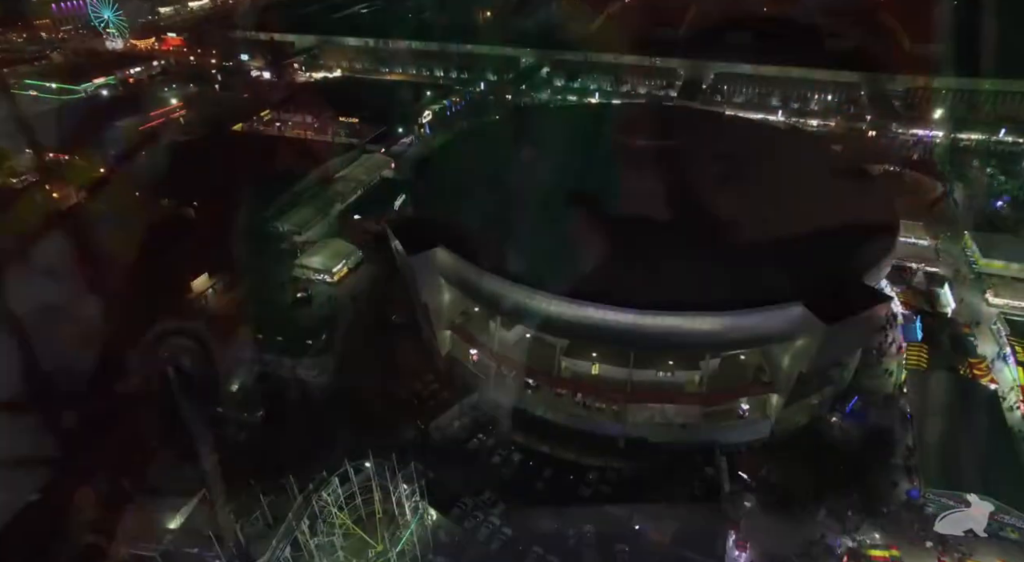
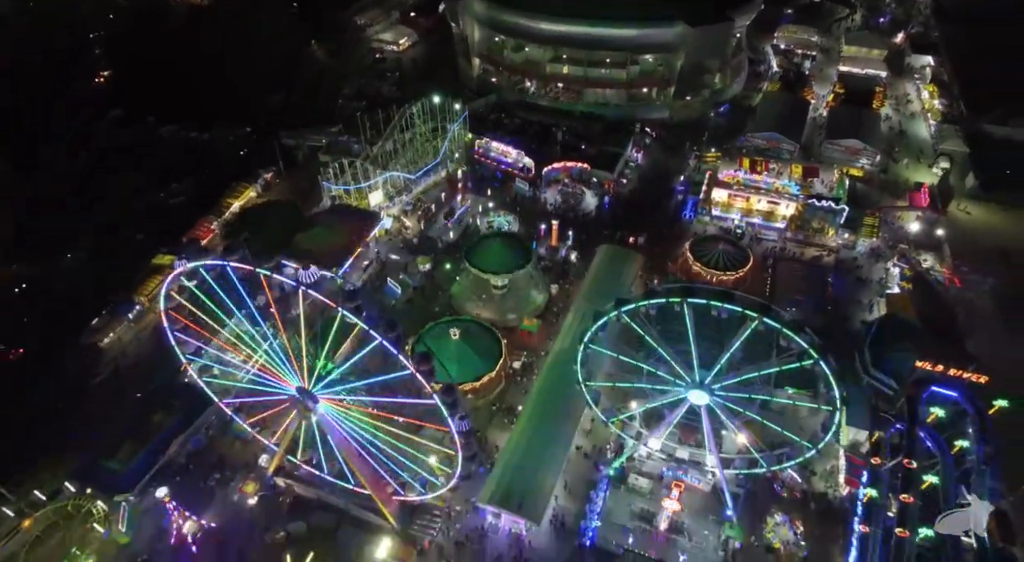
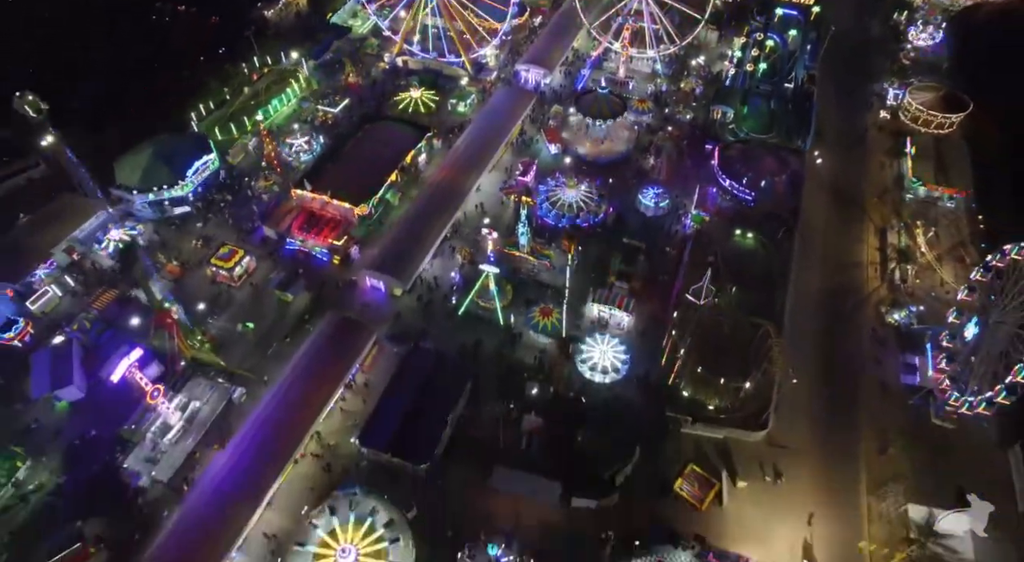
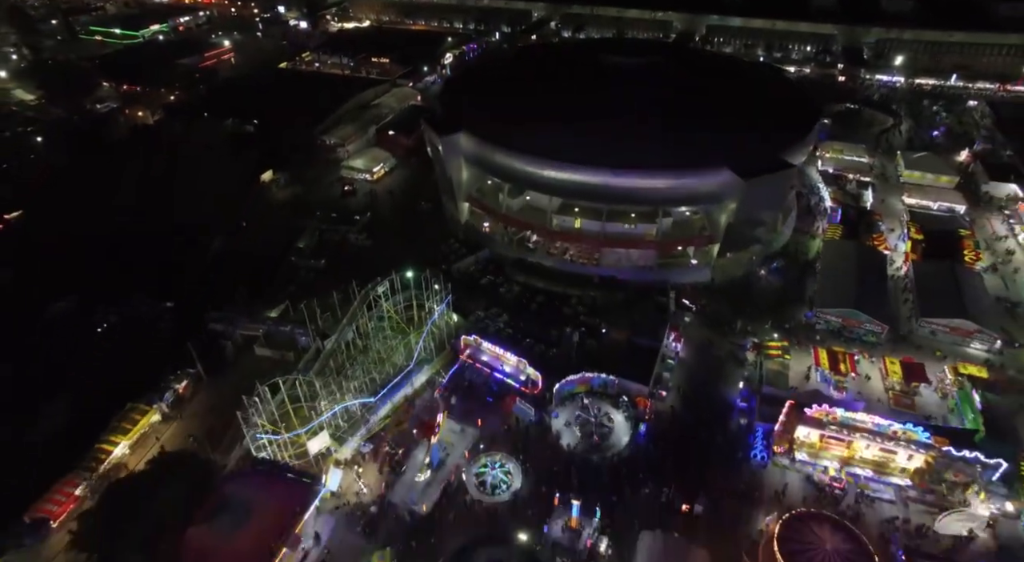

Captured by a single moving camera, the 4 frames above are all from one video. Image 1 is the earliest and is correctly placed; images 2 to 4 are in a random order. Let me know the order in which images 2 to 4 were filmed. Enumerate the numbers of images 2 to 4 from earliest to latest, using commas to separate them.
4, 2, 3
